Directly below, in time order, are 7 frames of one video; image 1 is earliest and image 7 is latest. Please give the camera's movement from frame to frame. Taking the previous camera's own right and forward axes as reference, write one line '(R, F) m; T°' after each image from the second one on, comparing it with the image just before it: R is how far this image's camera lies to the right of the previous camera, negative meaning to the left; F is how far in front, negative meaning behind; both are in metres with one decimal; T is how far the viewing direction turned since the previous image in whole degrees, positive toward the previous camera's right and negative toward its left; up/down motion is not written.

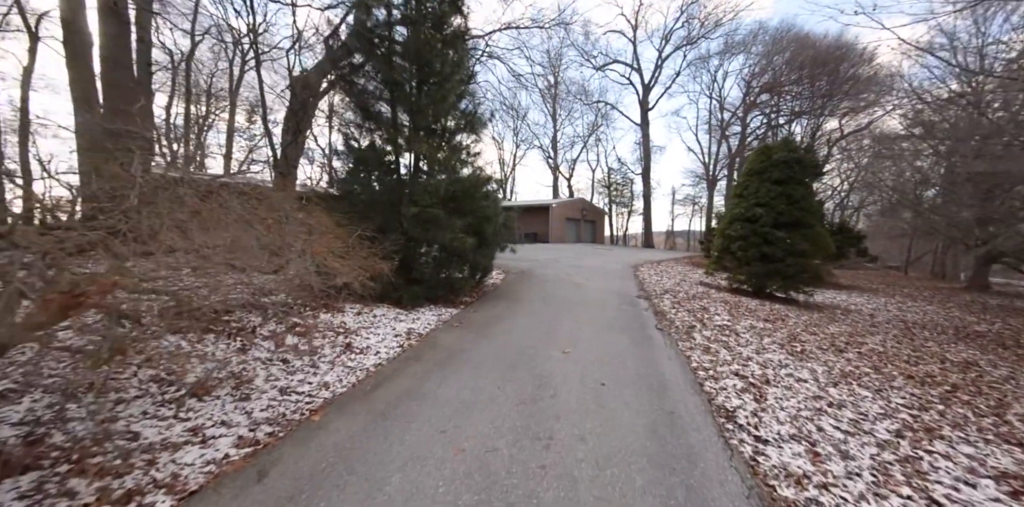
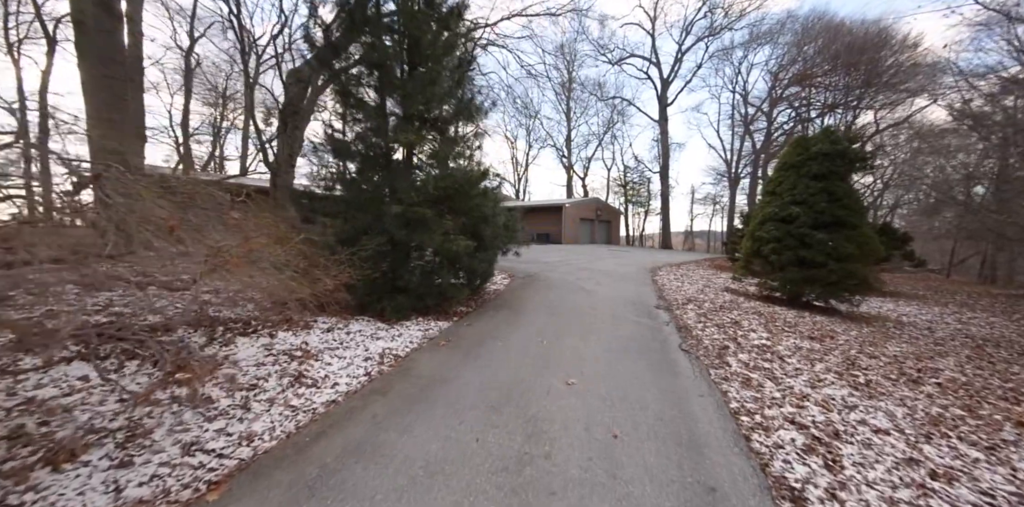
(+0.2, +0.8) m; -2°
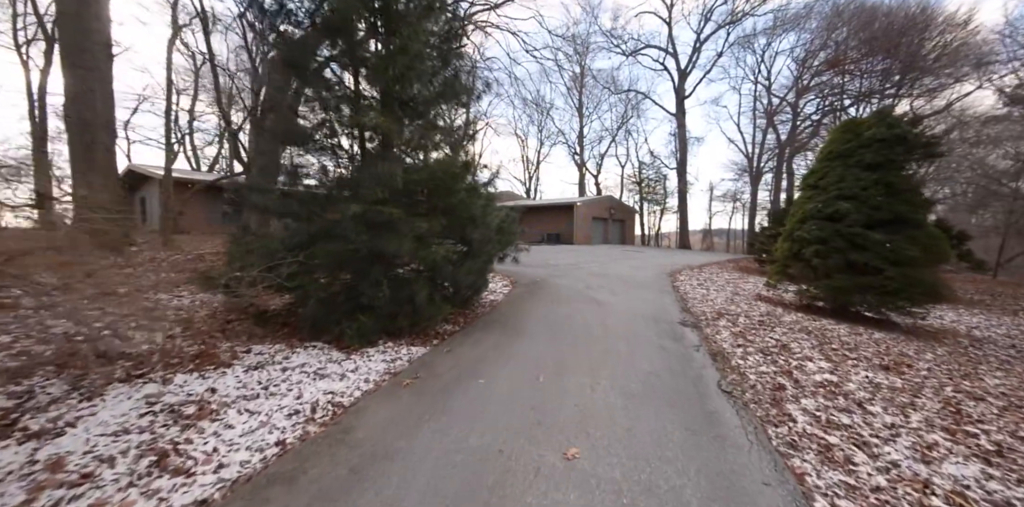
(+0.3, +1.1) m; -2°
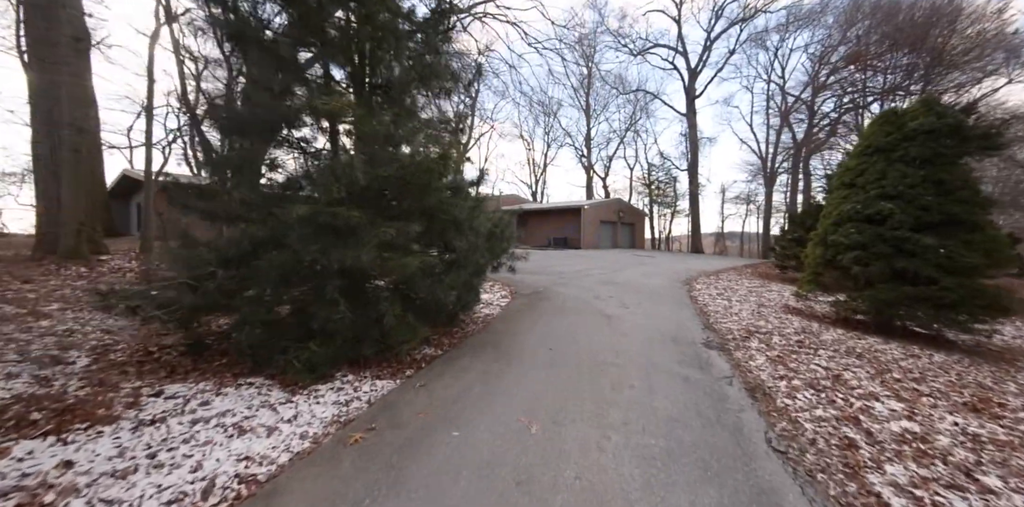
(+0.2, +0.8) m; -1°
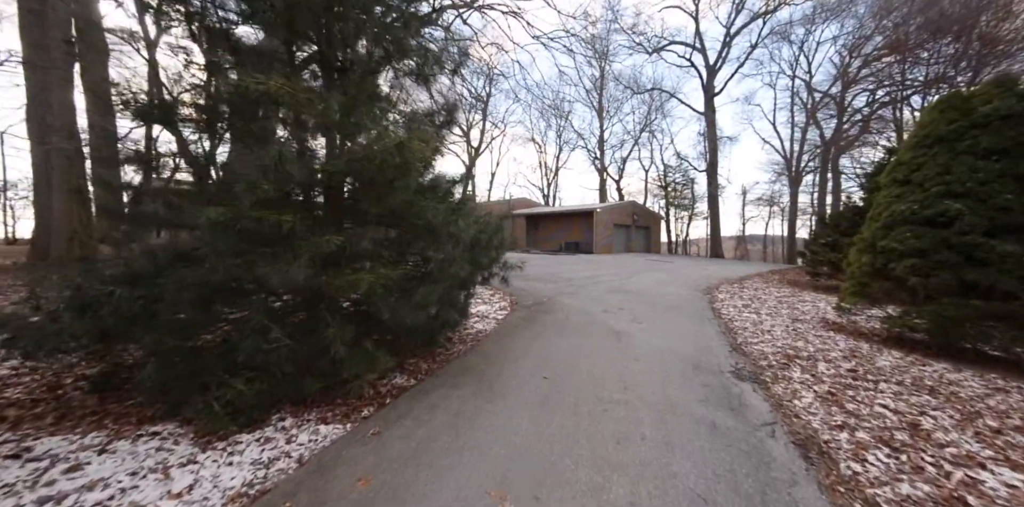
(+0.3, +0.8) m; -2°
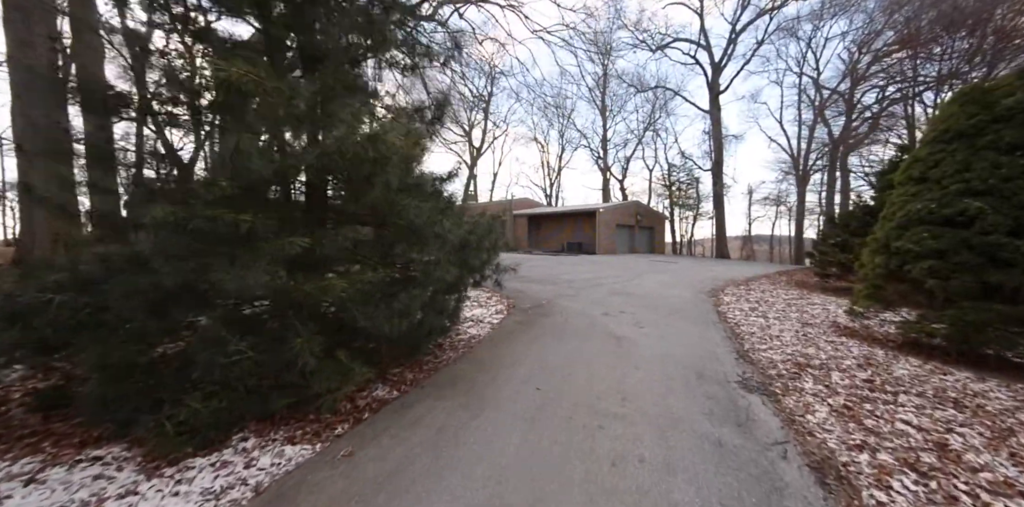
(+0.1, +0.3) m; -1°
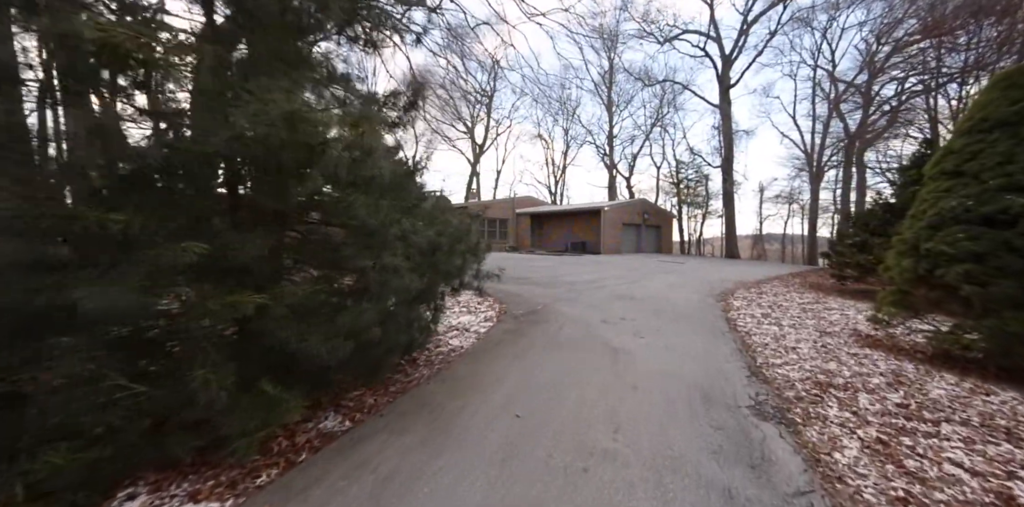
(+0.3, +0.5) m; -1°
